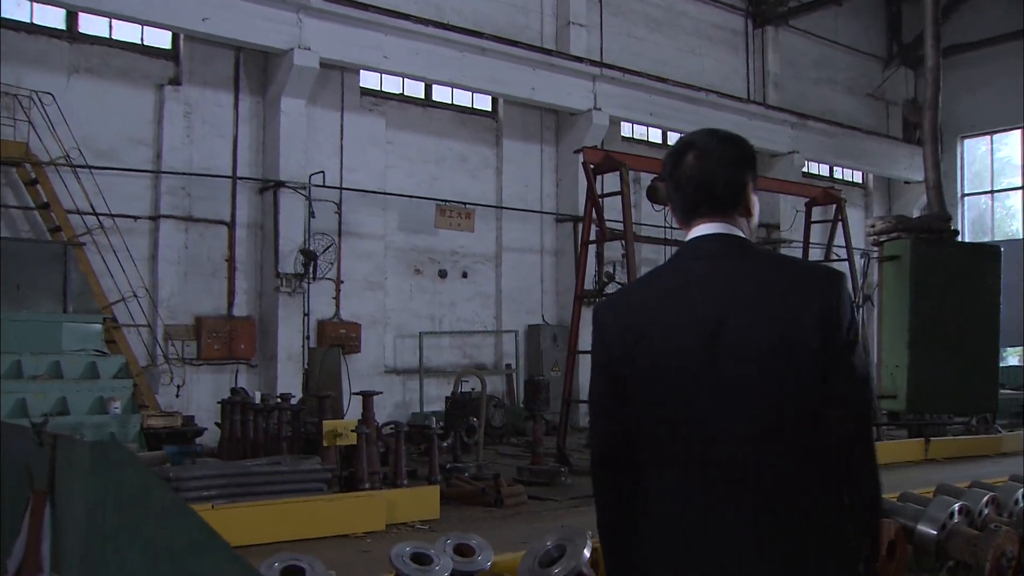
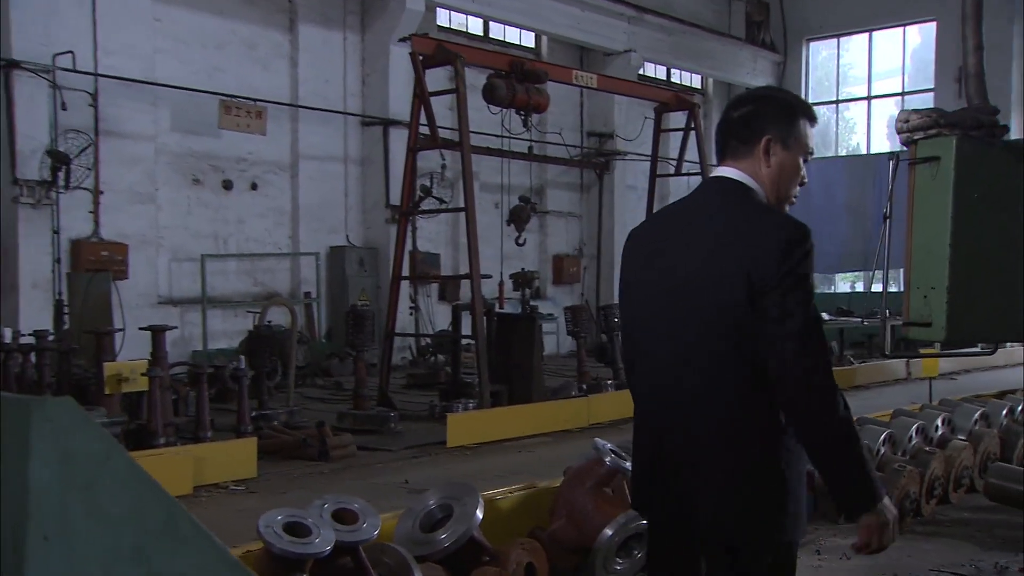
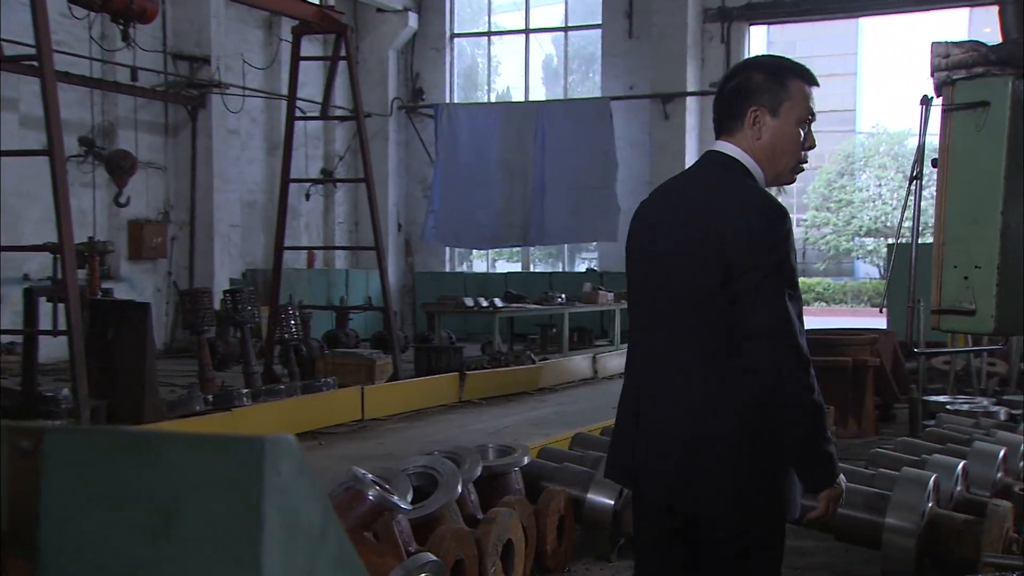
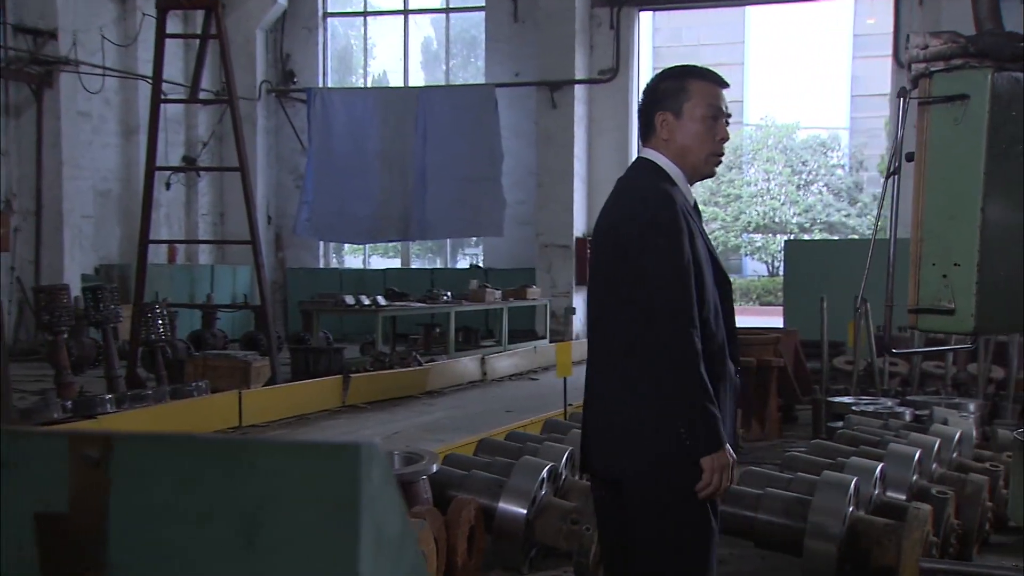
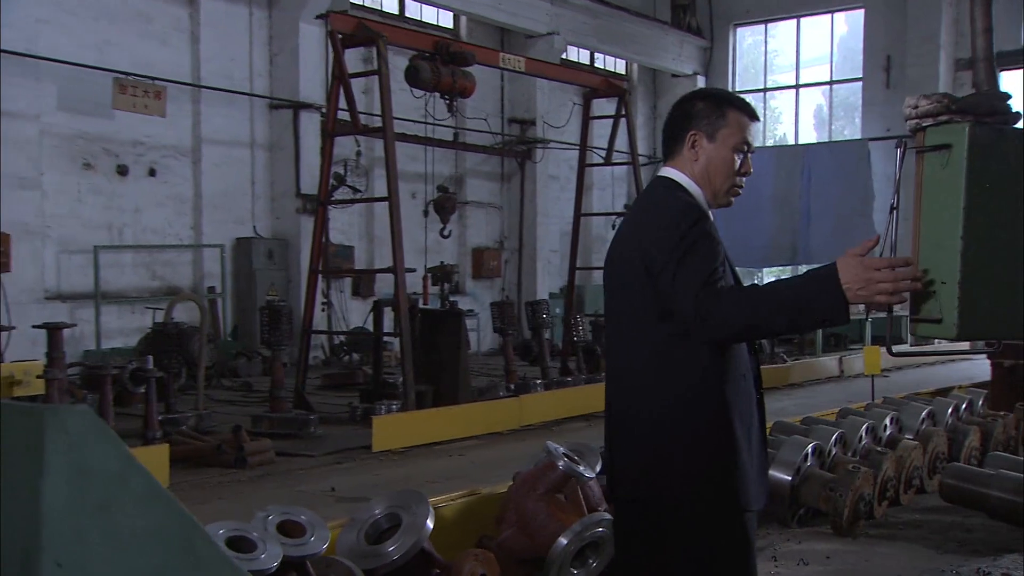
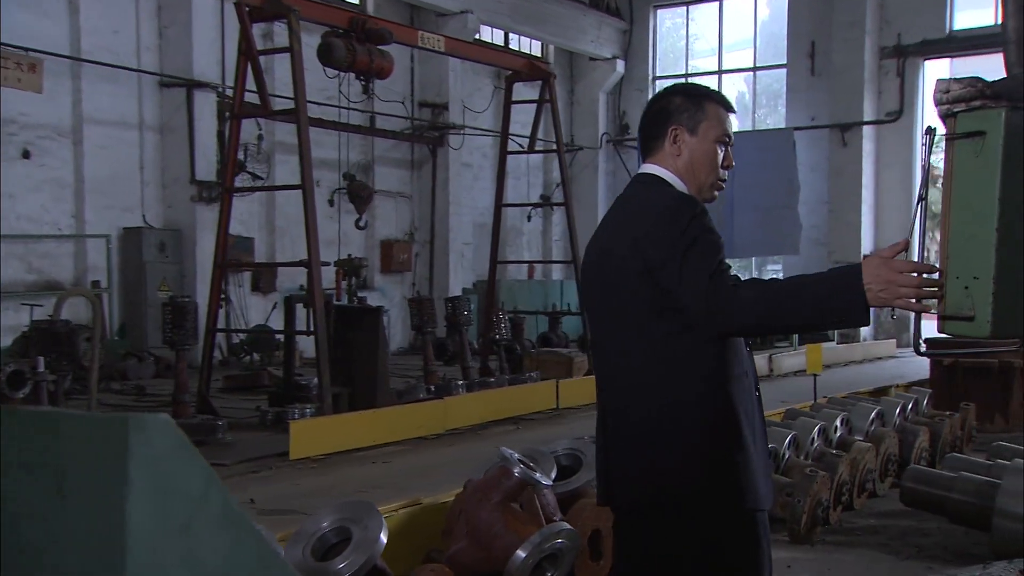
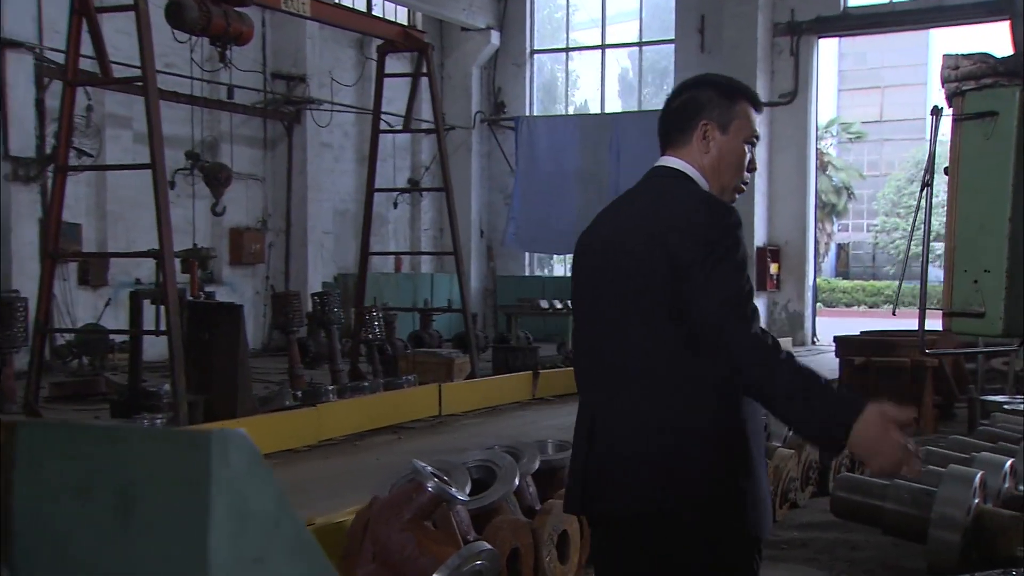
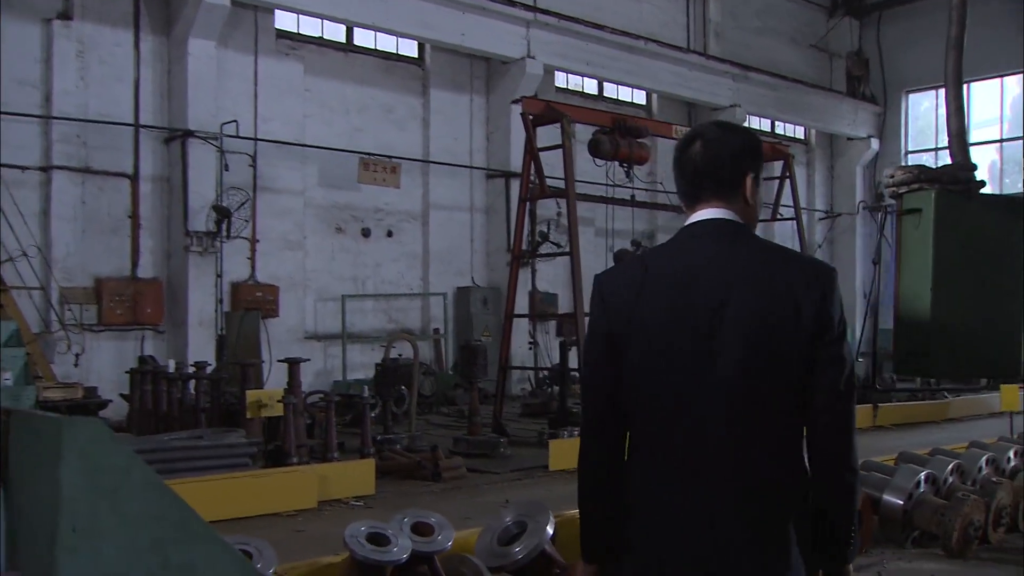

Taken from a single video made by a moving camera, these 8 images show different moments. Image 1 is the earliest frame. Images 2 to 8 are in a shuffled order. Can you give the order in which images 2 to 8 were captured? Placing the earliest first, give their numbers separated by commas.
8, 2, 5, 6, 7, 3, 4
